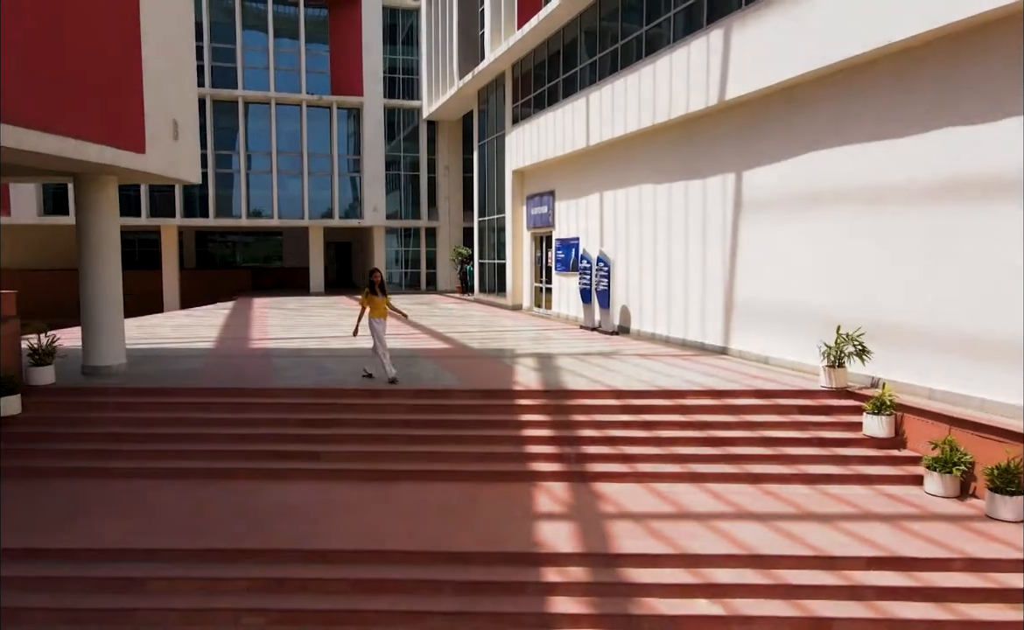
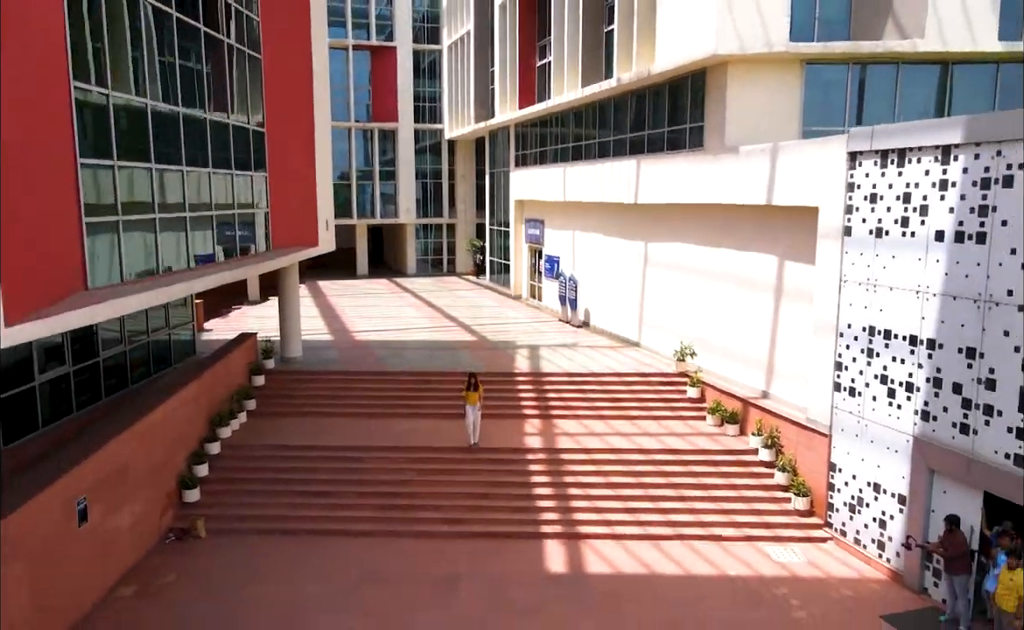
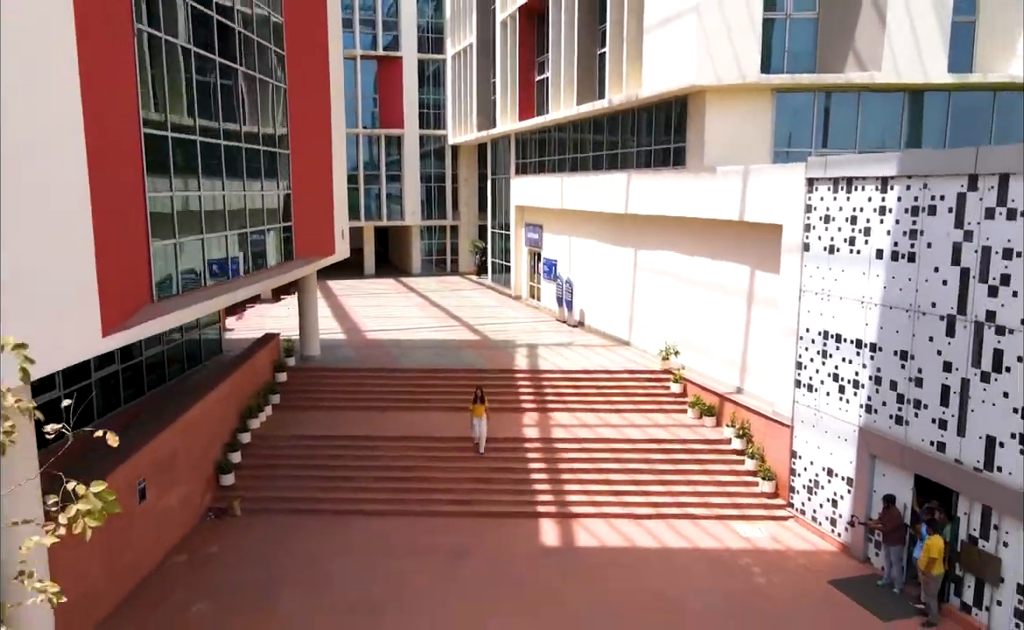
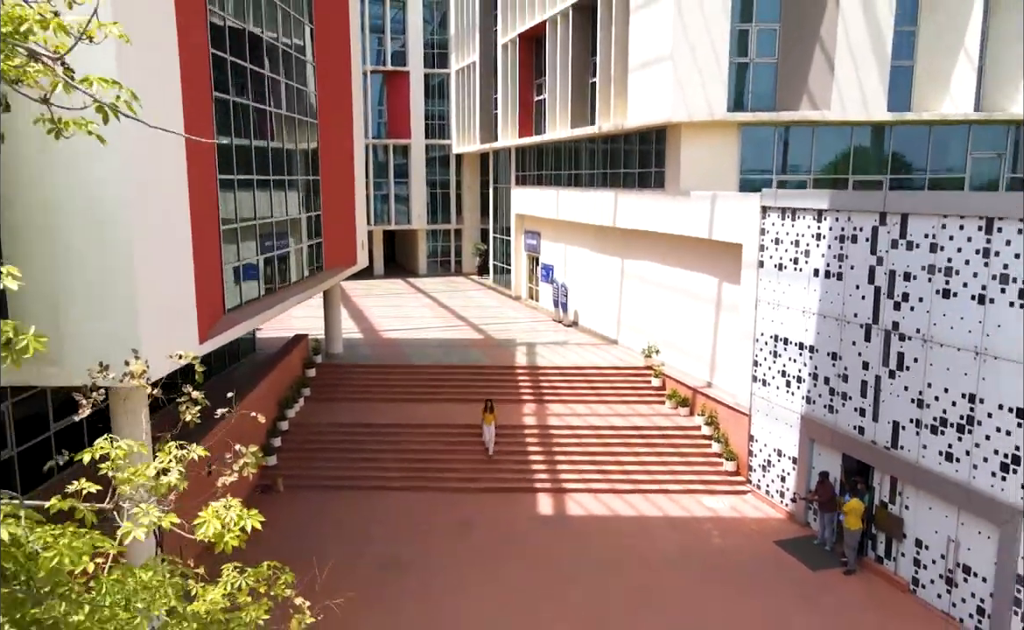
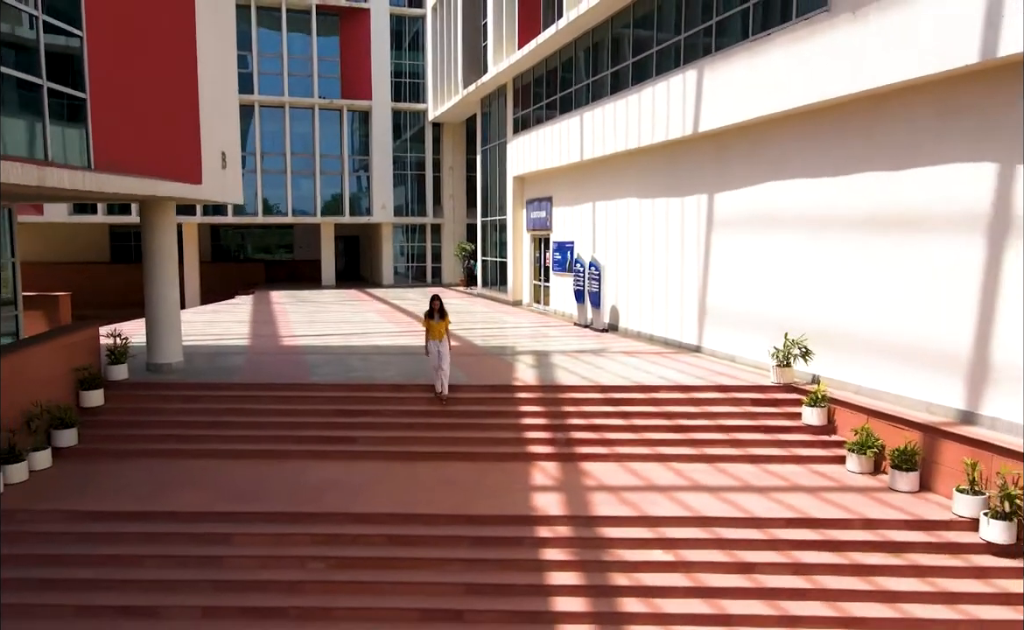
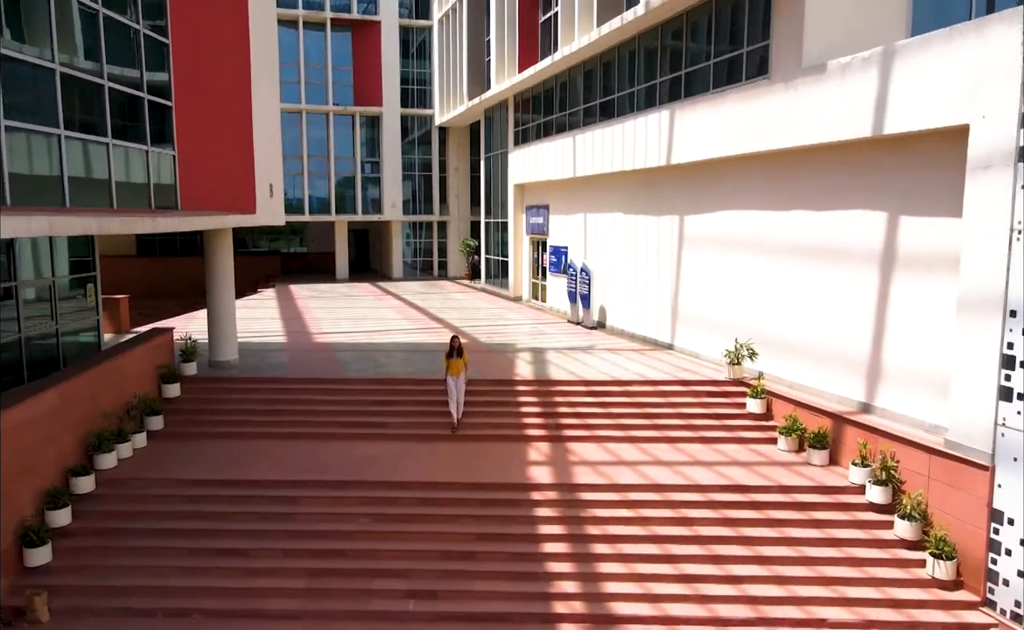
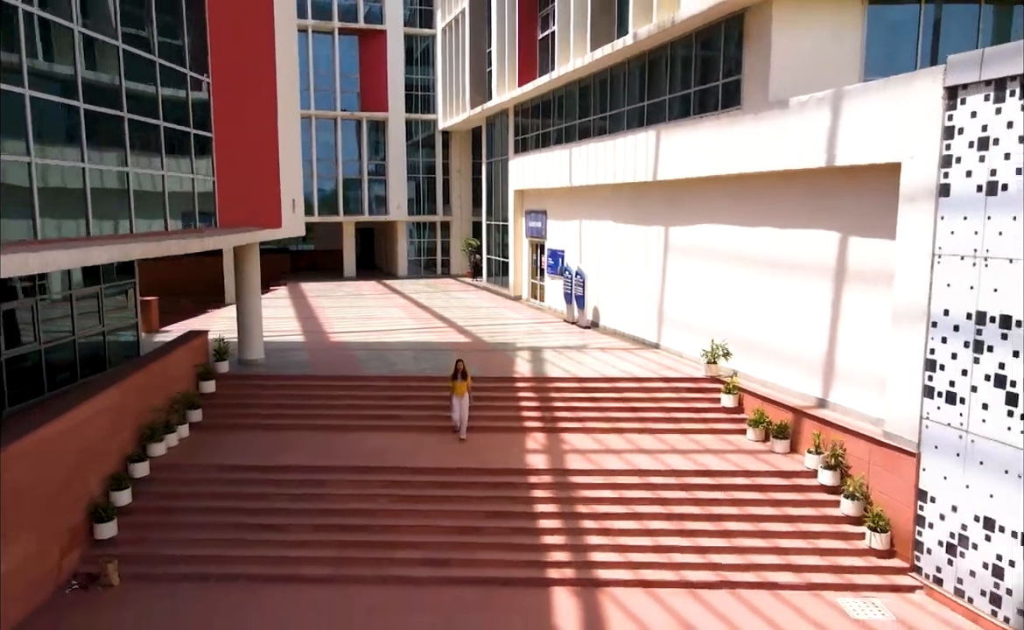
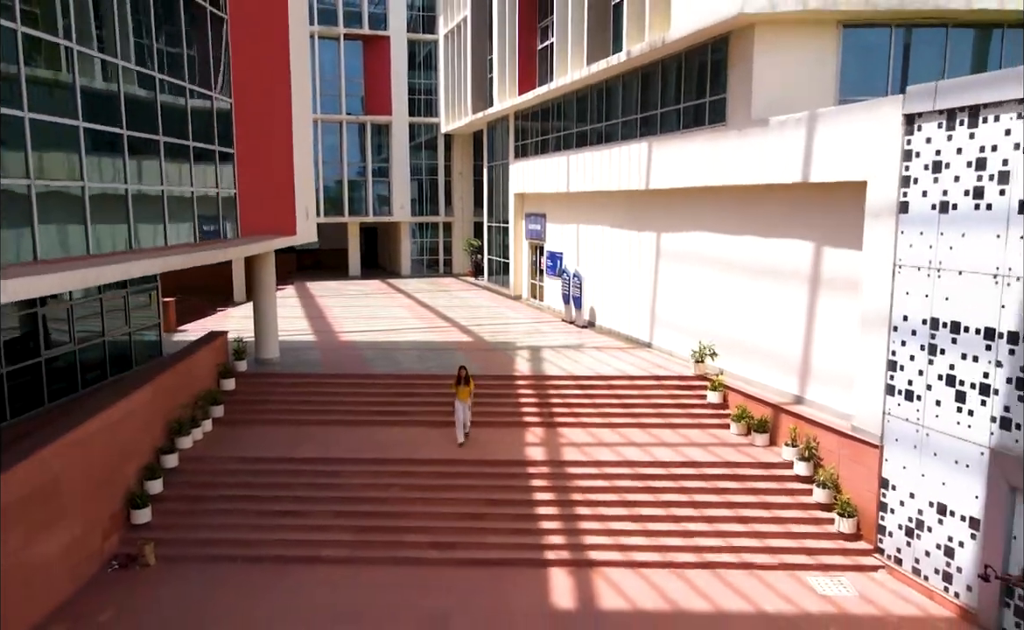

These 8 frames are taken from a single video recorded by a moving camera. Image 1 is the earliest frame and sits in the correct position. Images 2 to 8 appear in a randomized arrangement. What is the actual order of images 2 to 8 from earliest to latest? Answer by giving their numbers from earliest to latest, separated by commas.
5, 6, 7, 8, 2, 3, 4
